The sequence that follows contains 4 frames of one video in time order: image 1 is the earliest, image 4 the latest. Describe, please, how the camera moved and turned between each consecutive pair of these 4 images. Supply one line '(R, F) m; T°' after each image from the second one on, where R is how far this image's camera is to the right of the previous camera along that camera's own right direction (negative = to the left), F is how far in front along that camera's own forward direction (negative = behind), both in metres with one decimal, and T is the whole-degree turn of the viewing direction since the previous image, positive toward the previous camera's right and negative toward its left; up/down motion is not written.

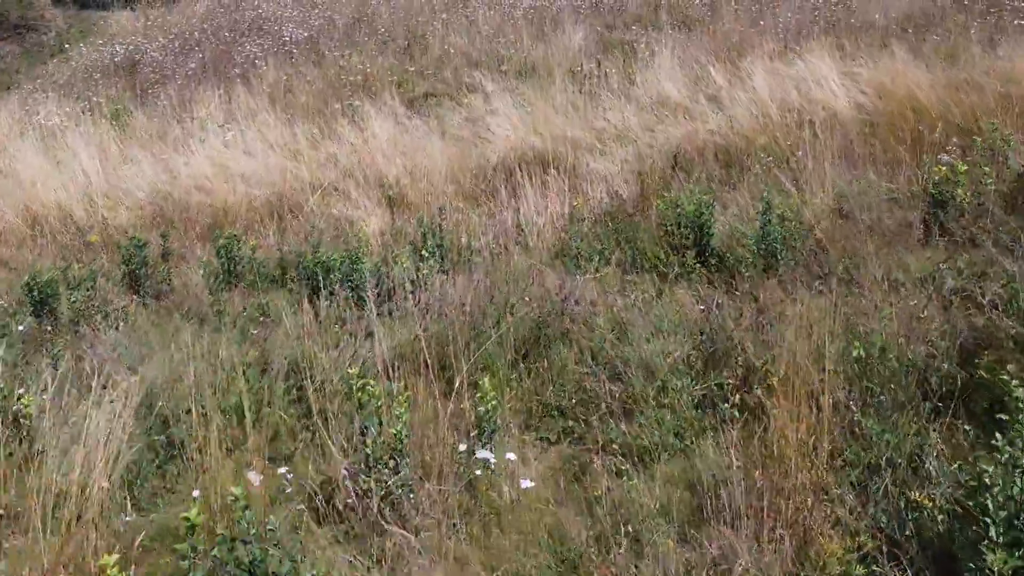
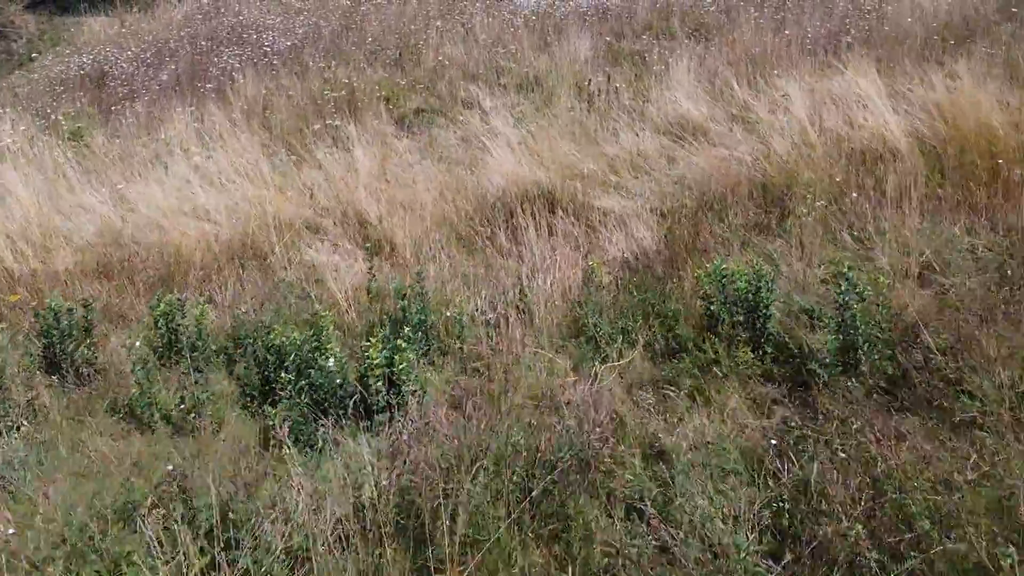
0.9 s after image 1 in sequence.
(0.0, +0.8) m; 0°
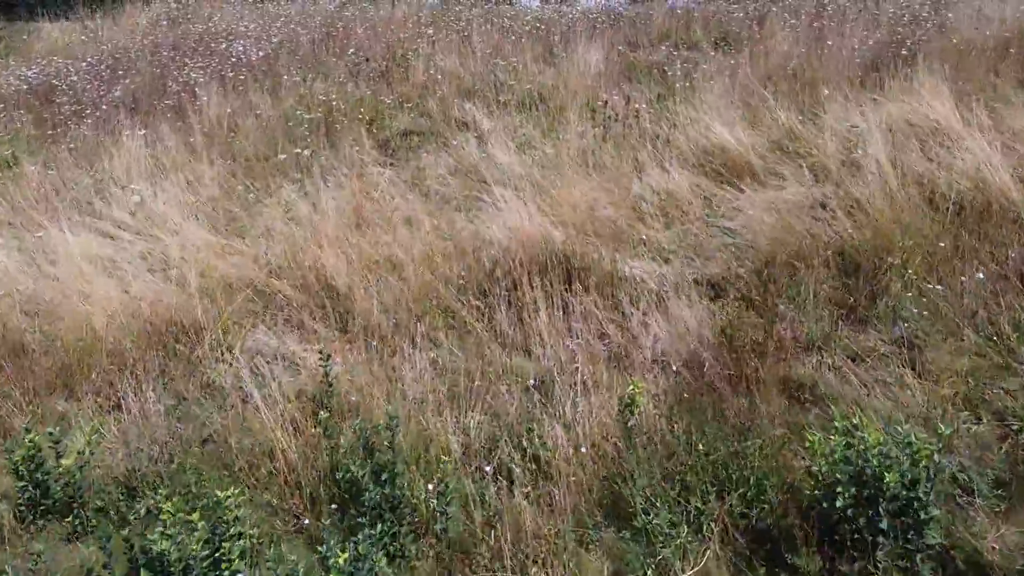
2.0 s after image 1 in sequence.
(0.0, +1.1) m; 0°
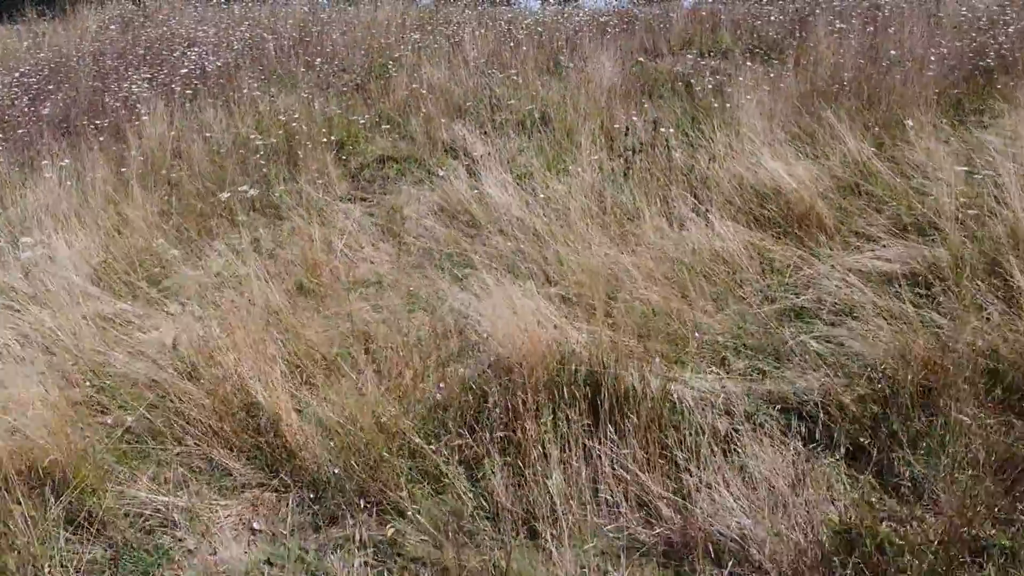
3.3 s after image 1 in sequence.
(0.0, +1.2) m; 0°
